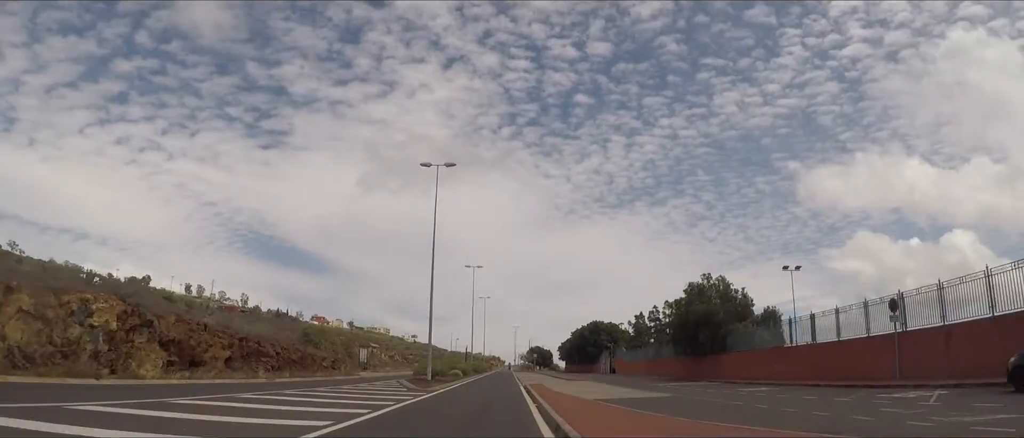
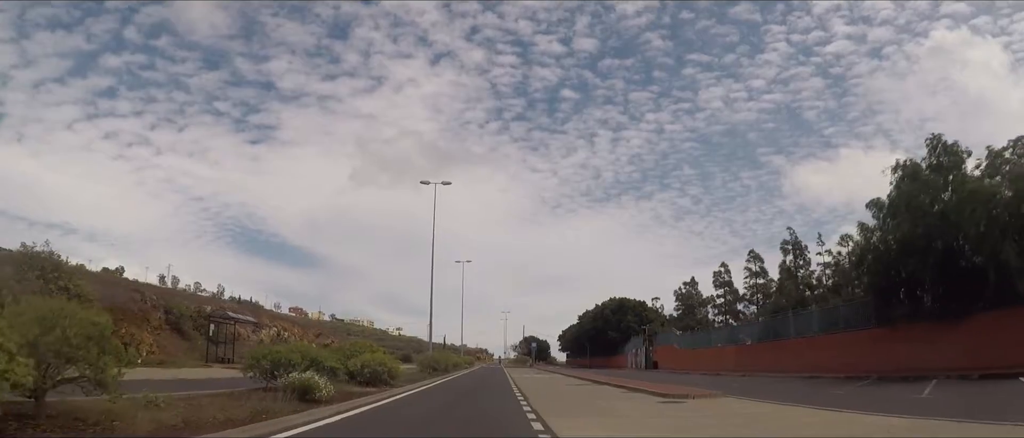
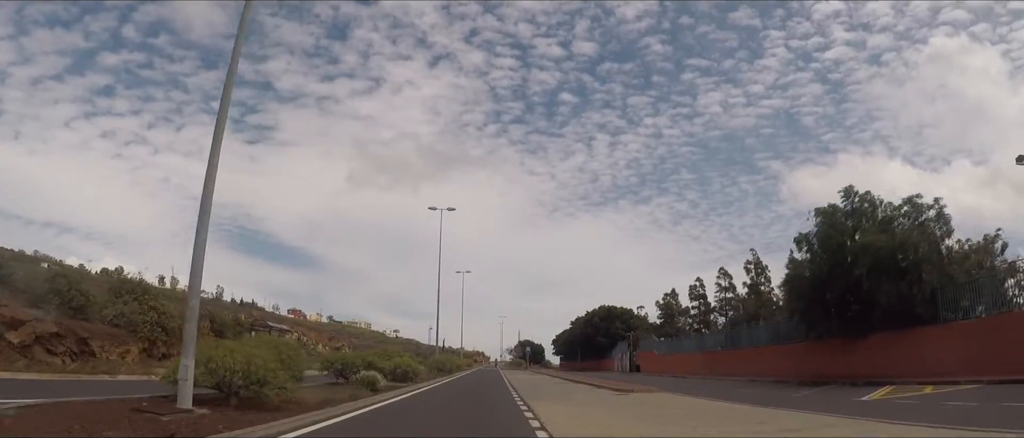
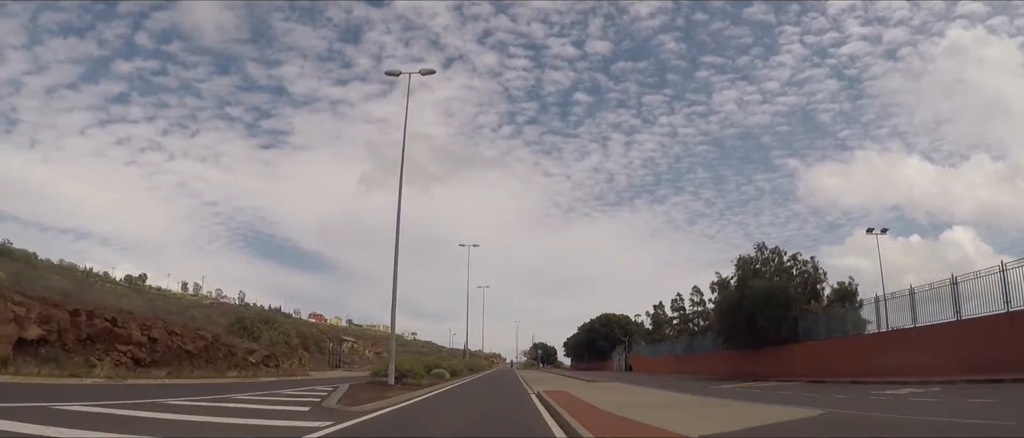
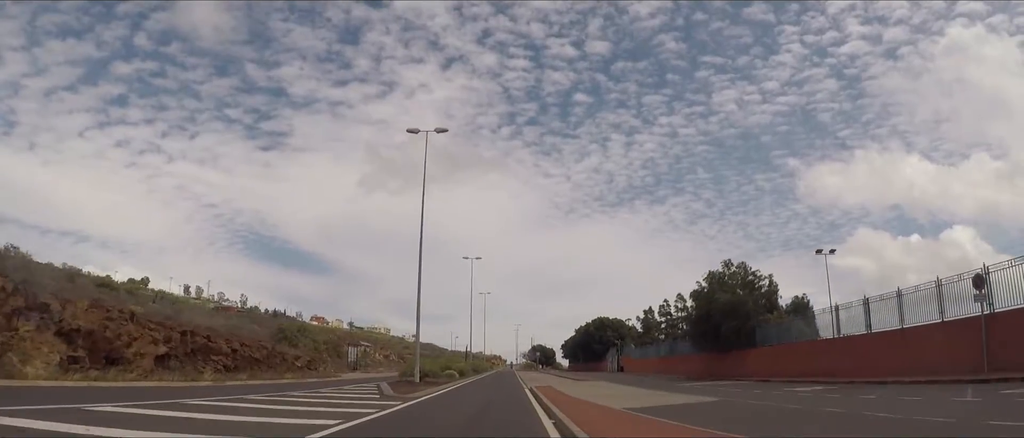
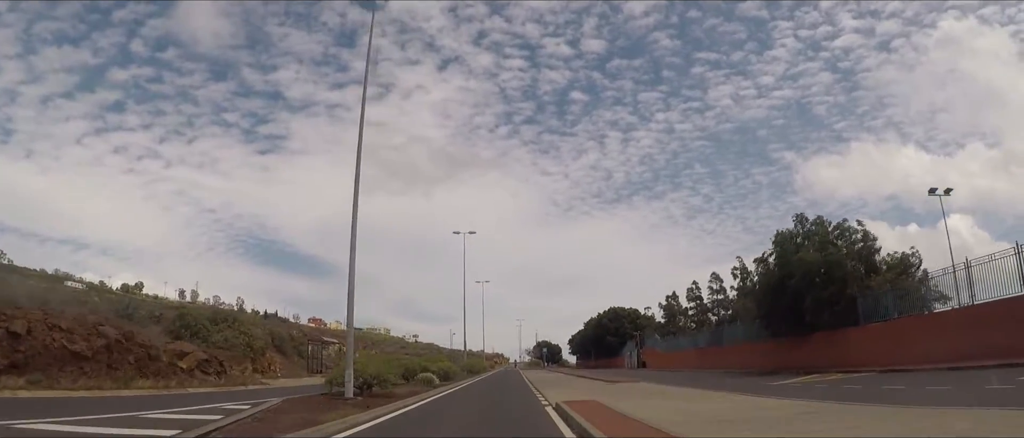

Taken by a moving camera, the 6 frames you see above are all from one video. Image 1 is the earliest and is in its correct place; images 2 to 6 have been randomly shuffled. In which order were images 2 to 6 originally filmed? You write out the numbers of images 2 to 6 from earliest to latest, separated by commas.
5, 4, 6, 3, 2
